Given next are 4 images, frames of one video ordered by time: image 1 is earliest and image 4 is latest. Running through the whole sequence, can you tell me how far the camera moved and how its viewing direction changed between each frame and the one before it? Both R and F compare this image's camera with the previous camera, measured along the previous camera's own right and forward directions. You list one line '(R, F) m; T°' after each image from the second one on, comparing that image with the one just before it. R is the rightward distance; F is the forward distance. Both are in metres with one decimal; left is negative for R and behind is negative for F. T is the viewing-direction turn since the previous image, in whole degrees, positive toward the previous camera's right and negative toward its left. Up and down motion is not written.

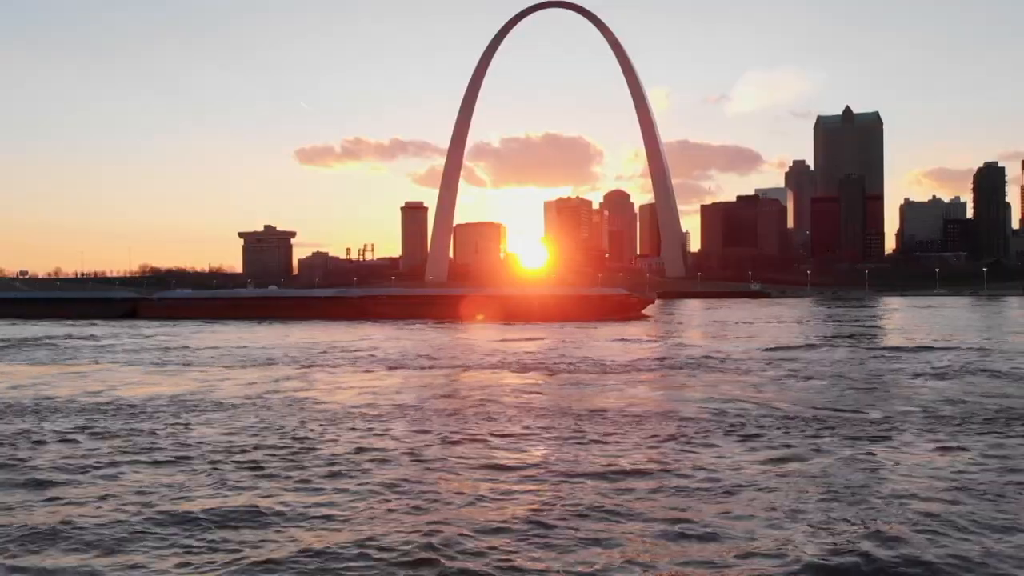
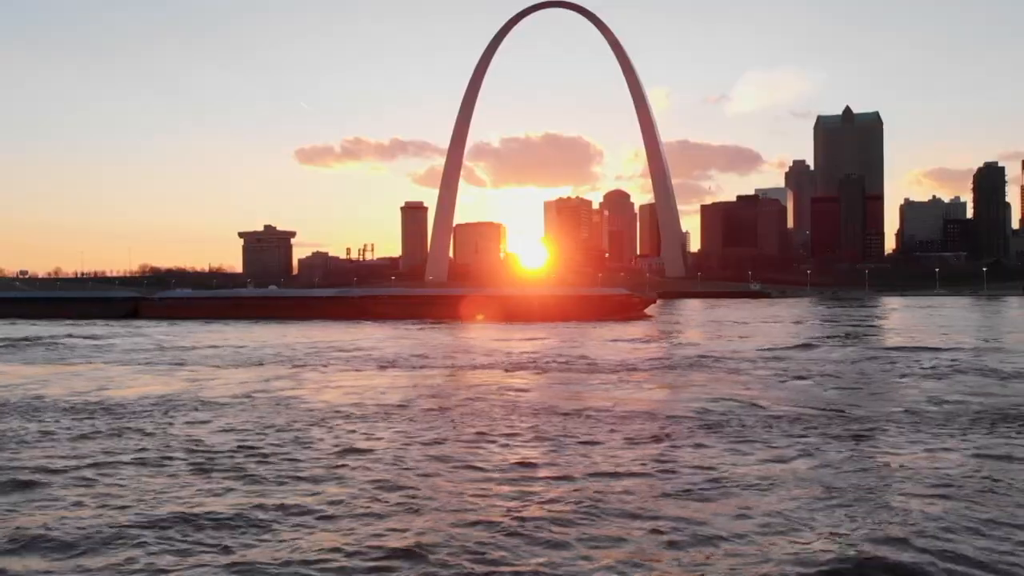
(-1.1, 0.0) m; 0°
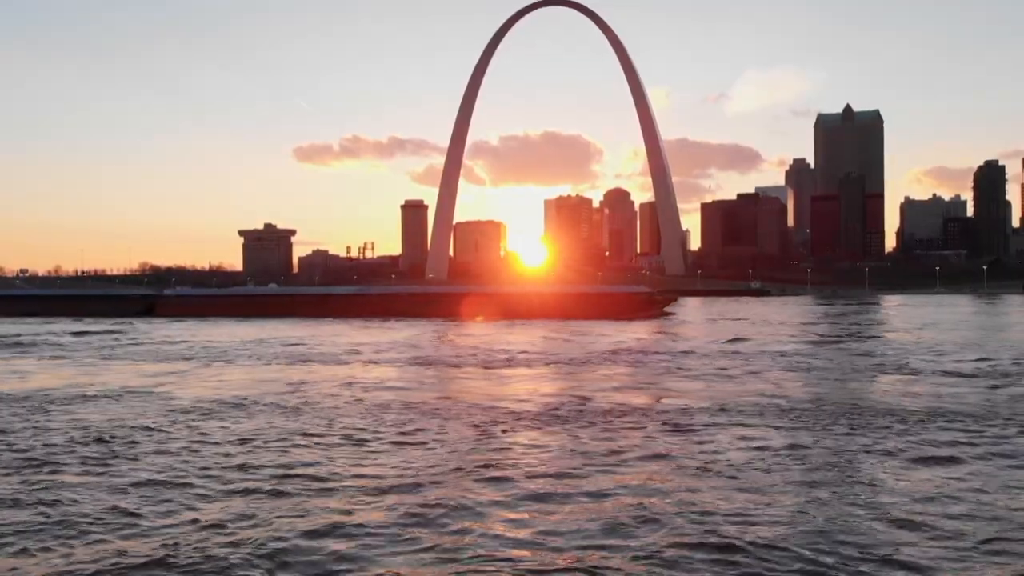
(+0.4, 0.0) m; 0°
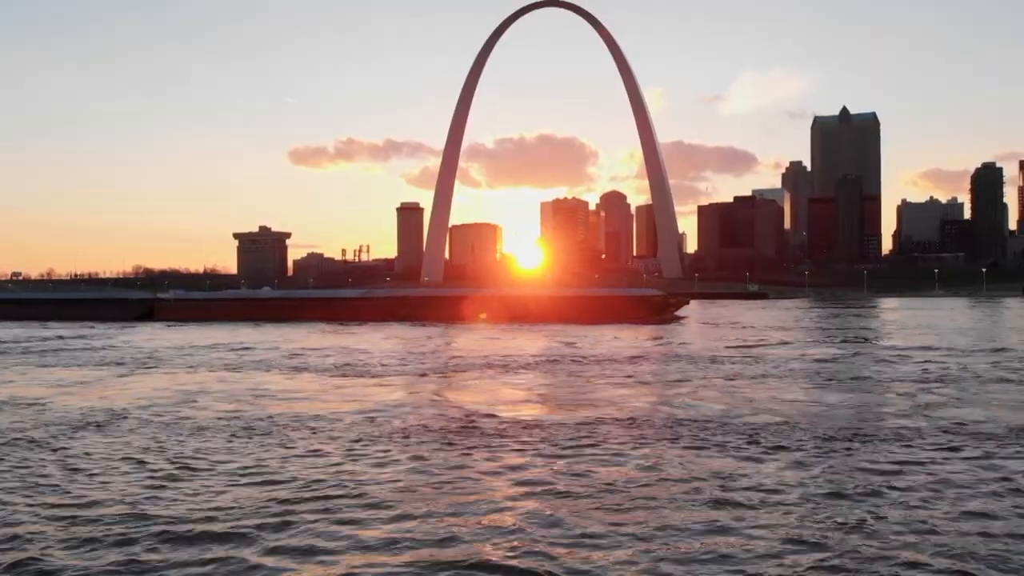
(+1.4, +1.8) m; 0°
